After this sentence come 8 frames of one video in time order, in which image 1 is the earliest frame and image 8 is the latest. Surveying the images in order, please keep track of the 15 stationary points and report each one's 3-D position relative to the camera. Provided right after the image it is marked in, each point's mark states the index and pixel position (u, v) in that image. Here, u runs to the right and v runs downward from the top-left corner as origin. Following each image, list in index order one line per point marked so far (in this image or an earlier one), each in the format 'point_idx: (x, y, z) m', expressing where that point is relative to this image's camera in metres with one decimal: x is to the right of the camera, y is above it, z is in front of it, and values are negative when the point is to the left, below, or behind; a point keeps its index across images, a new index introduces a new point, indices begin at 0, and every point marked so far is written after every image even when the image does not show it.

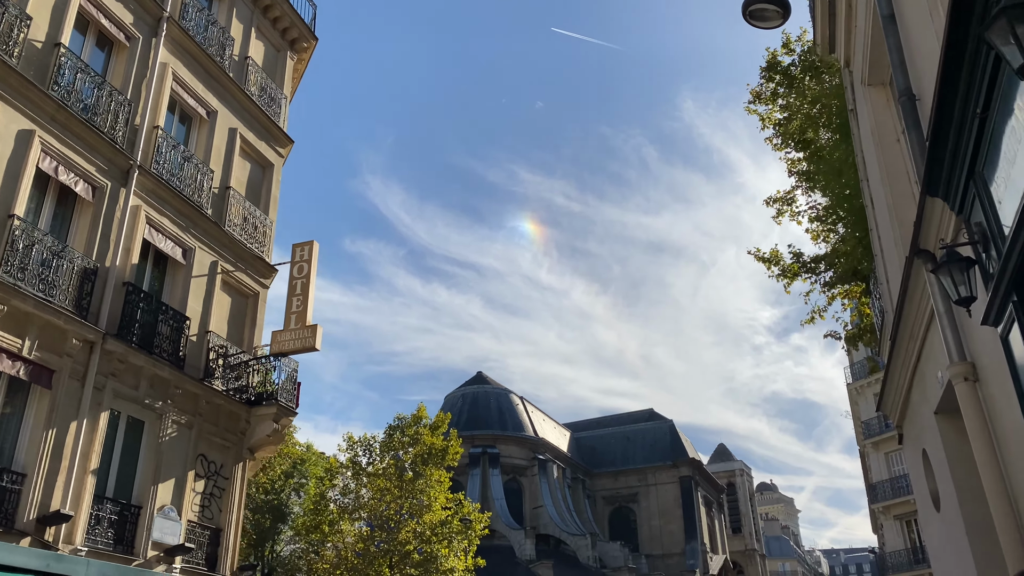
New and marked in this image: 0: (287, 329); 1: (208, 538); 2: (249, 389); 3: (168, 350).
0: (-2.9, -0.5, +10.8) m
1: (-3.4, -2.8, +9.3) m
2: (-3.2, -1.2, +10.3) m
3: (-3.8, -0.7, +9.2) m
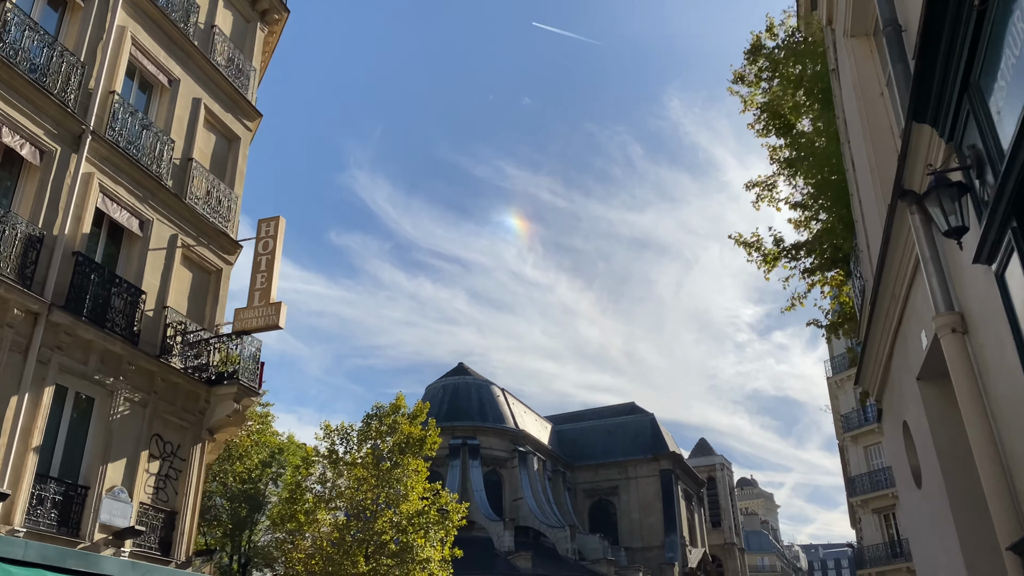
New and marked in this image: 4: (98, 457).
0: (-3.3, -0.2, +10.4) m
1: (-3.8, -2.5, +8.9) m
2: (-3.6, -0.9, +9.9) m
3: (-4.1, -0.4, +8.8) m
4: (-4.1, -1.7, +8.2) m
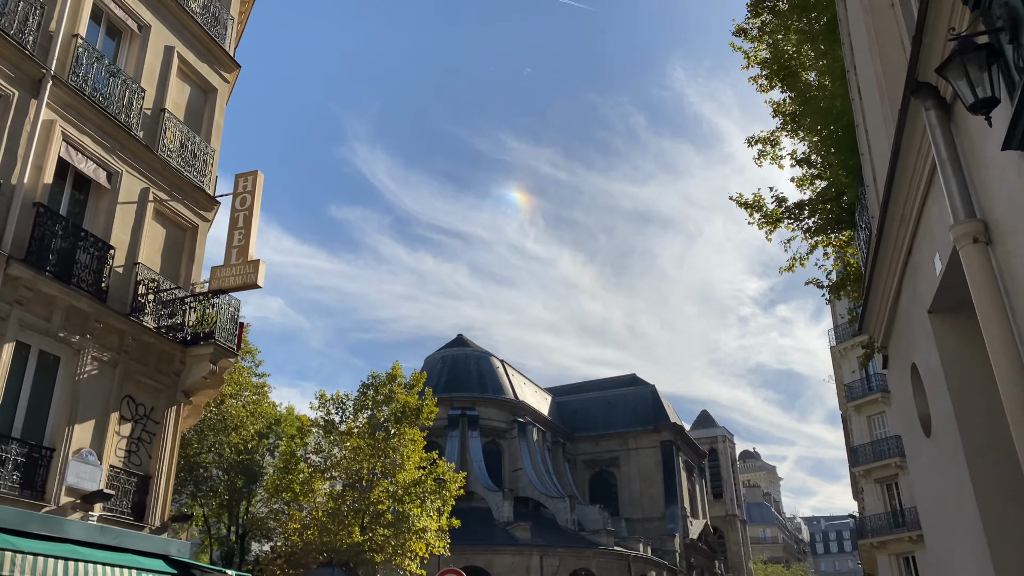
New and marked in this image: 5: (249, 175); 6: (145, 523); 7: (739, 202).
0: (-3.4, +0.3, +10.0) m
1: (-3.9, -2.0, +8.6) m
2: (-3.7, -0.4, +9.5) m
3: (-4.2, +0.1, +8.4) m
4: (-4.2, -1.2, +7.9) m
5: (-3.3, +1.4, +10.5) m
6: (-3.8, -2.4, +8.6) m
7: (+3.7, +1.4, +13.6) m
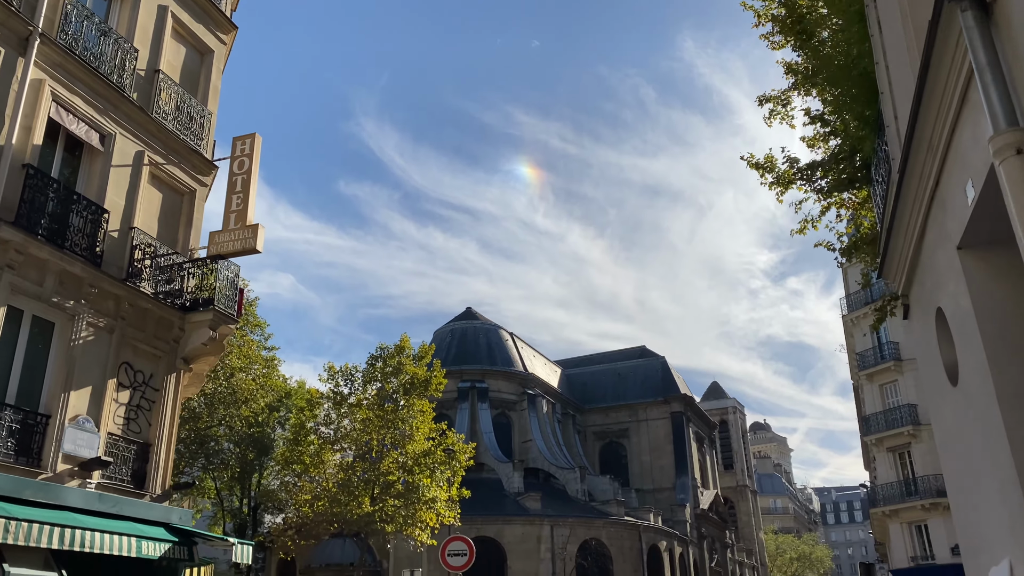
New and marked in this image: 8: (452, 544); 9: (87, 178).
0: (-3.4, +0.7, +9.8) m
1: (-3.8, -1.7, +8.5) m
2: (-3.7, -0.1, +9.3) m
3: (-4.2, +0.4, +8.2) m
4: (-4.2, -0.9, +7.7) m
5: (-3.2, +1.8, +10.2) m
6: (-3.7, -2.1, +8.5) m
7: (+3.8, +2.0, +13.2) m
8: (-0.7, -3.1, +10.2) m
9: (-4.4, +1.1, +8.6) m
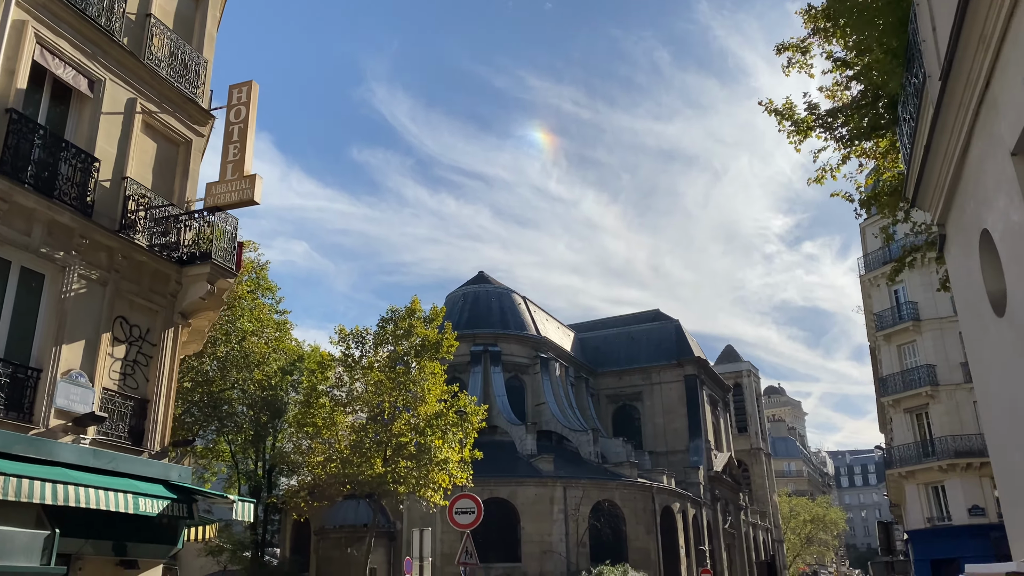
0: (-3.3, +1.2, +9.5) m
1: (-3.8, -1.2, +8.2) m
2: (-3.6, +0.5, +9.0) m
3: (-4.2, +0.9, +7.9) m
4: (-4.1, -0.4, +7.5) m
5: (-3.2, +2.4, +9.8) m
6: (-3.6, -1.6, +8.3) m
7: (+3.9, +2.7, +12.7) m
8: (-0.6, -2.5, +9.9) m
9: (-4.3, +1.6, +8.3) m
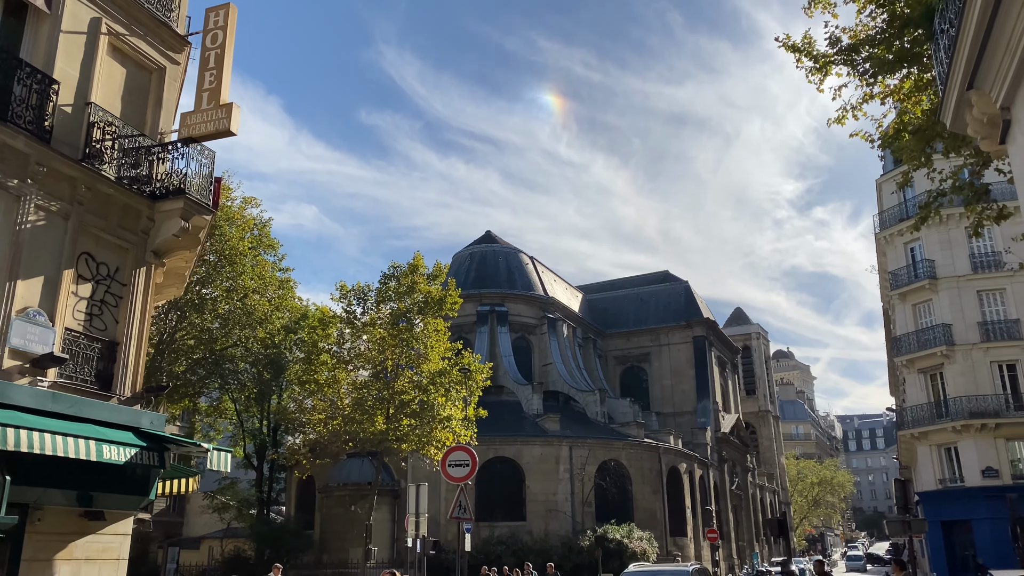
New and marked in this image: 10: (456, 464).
0: (-3.3, +1.9, +8.8) m
1: (-3.8, -0.6, +7.7) m
2: (-3.6, +1.1, +8.4) m
3: (-4.2, +1.5, +7.3) m
4: (-4.2, +0.1, +6.9) m
5: (-3.2, +3.1, +9.1) m
6: (-3.7, -1.0, +7.7) m
7: (+3.9, +3.5, +11.9) m
8: (-0.7, -1.9, +9.4) m
9: (-4.4, +2.2, +7.6) m
10: (-0.6, -2.0, +9.3) m
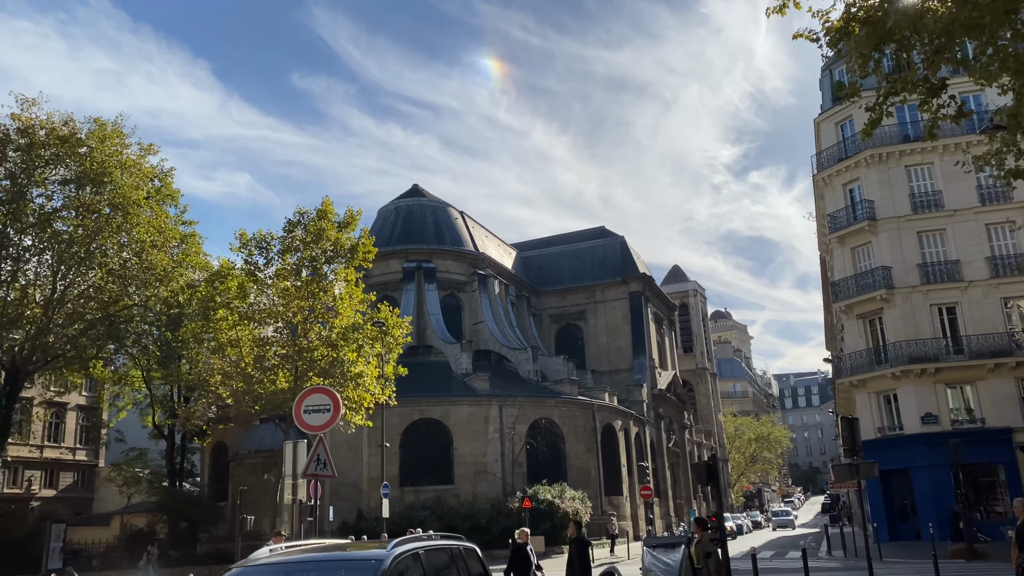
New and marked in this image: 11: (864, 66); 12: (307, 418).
0: (-4.4, +2.7, +6.6) m
1: (-4.8, +0.2, +5.6) m
2: (-4.7, +1.9, +6.2) m
3: (-5.2, +2.2, +5.0) m
4: (-5.2, +0.9, +4.7) m
5: (-4.4, +3.9, +6.9) m
6: (-4.7, -0.2, +5.7) m
7: (+2.5, +4.5, +10.2) m
8: (-1.8, -1.0, +7.6) m
9: (-5.4, +3.0, +5.3) m
10: (-1.7, -1.1, +7.5) m
11: (+4.9, +3.1, +11.6) m
12: (-1.8, -1.2, +7.5) m
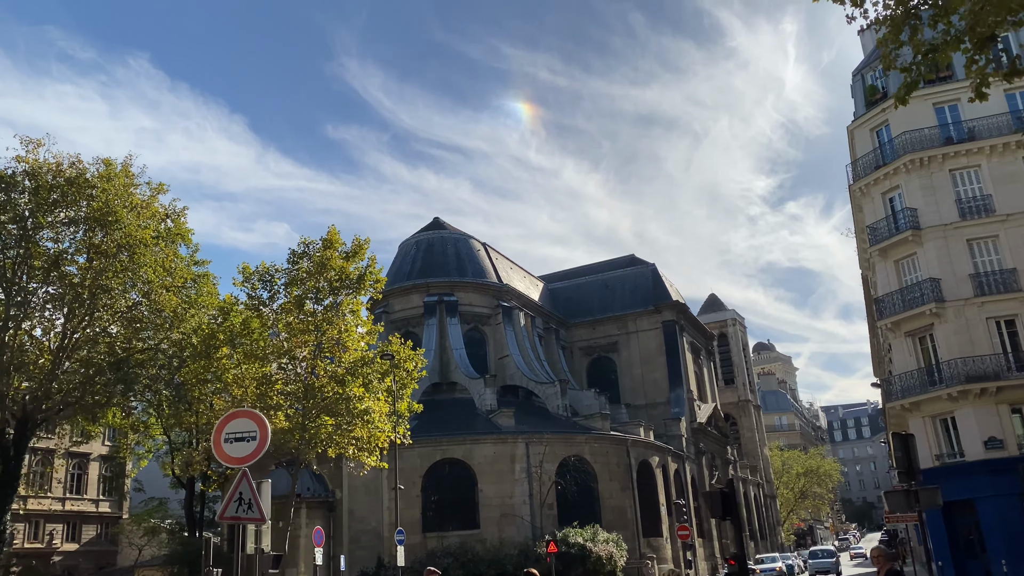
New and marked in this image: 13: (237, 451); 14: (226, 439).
0: (-4.8, +2.6, +5.6) m
1: (-5.2, +0.1, +4.4) m
2: (-5.1, +1.8, +5.1) m
3: (-5.7, +2.2, +4.0) m
4: (-5.6, +0.9, +3.6) m
5: (-4.8, +3.8, +5.9) m
6: (-5.0, -0.2, +4.5) m
7: (+2.2, +4.5, +8.9) m
8: (-2.0, -1.0, +6.2) m
9: (-5.9, +2.9, +4.4) m
10: (-2.0, -1.1, +6.1) m
11: (+4.7, +3.1, +10.2) m
12: (-2.0, -1.2, +6.2) m
13: (-1.9, -1.2, +6.1) m
14: (-2.0, -1.1, +6.2) m
